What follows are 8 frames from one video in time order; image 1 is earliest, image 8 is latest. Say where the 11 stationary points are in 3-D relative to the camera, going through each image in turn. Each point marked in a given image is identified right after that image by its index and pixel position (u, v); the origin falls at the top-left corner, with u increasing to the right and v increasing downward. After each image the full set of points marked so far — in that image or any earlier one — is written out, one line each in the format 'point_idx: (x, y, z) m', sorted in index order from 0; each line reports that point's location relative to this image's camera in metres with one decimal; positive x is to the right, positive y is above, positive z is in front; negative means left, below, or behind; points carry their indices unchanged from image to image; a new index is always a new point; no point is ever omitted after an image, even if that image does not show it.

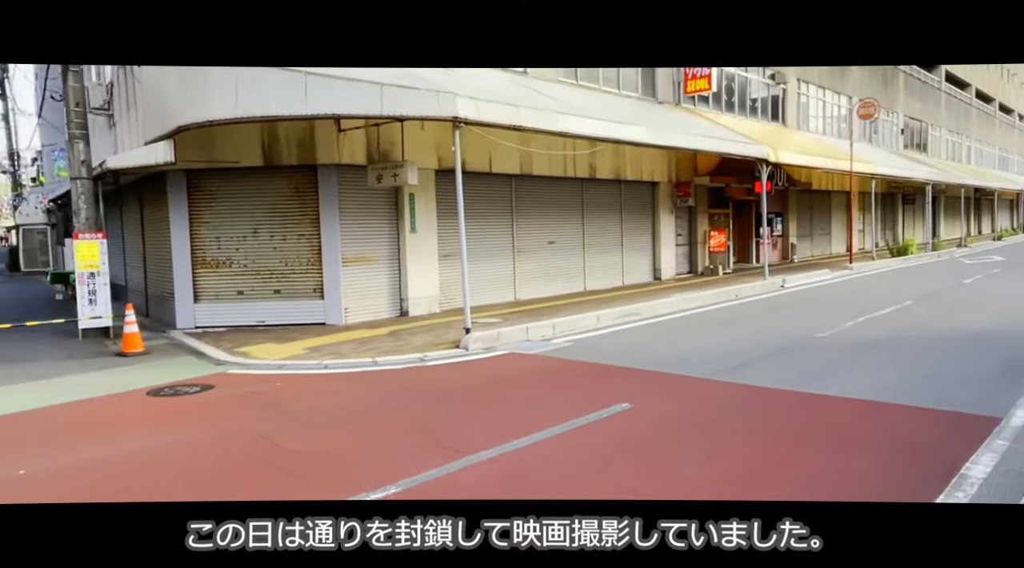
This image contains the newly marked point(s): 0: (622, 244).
0: (+2.6, +1.0, +17.1) m
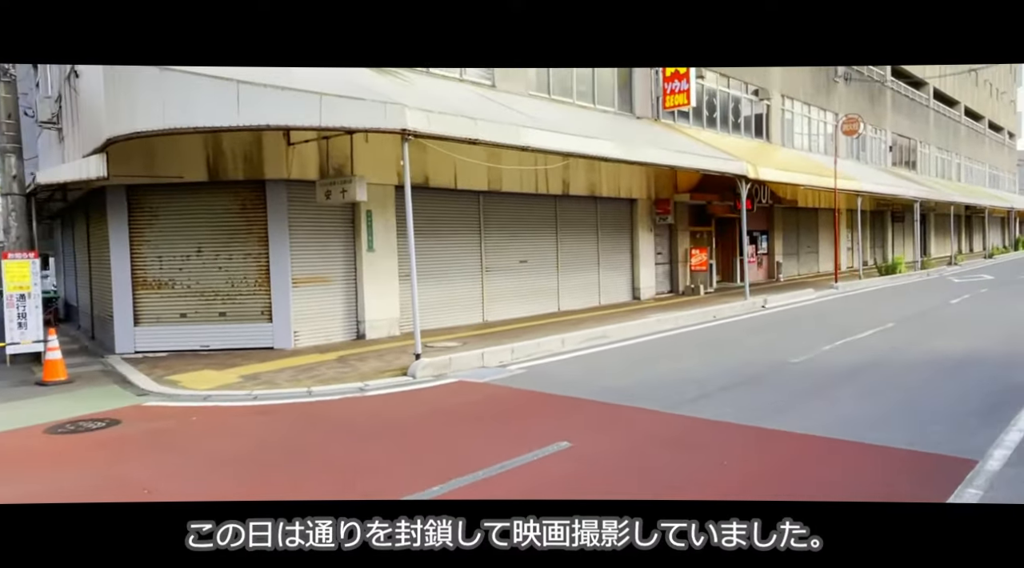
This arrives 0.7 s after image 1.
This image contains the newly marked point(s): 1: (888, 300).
0: (+2.0, +0.5, +16.5) m
1: (+8.6, -0.4, +16.6) m
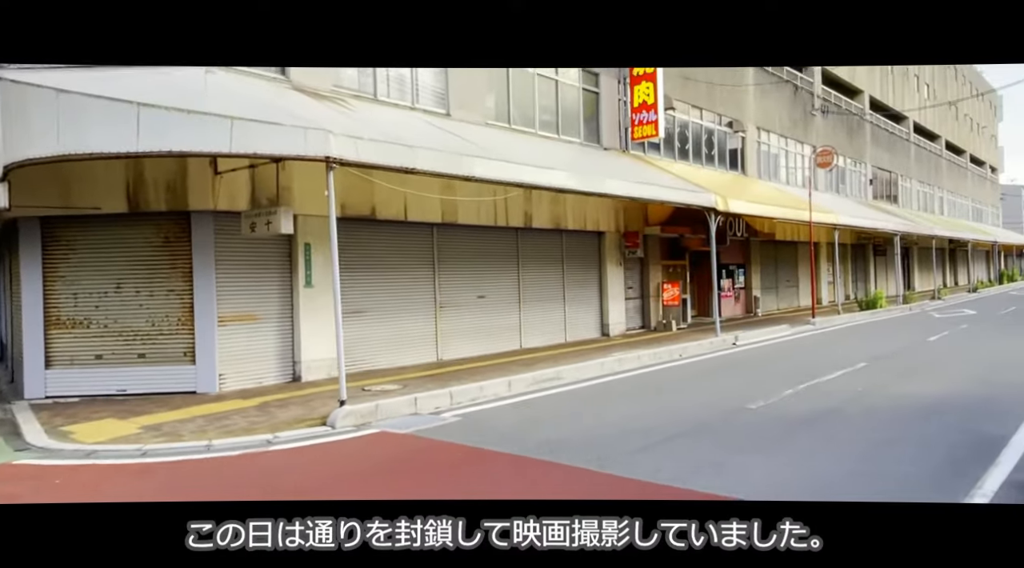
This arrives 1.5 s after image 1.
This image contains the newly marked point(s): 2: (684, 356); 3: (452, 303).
0: (+1.1, -0.3, +15.9) m
1: (+7.8, -1.2, +16.0) m
2: (+3.2, -1.4, +13.3) m
3: (-1.1, -0.3, +13.1) m
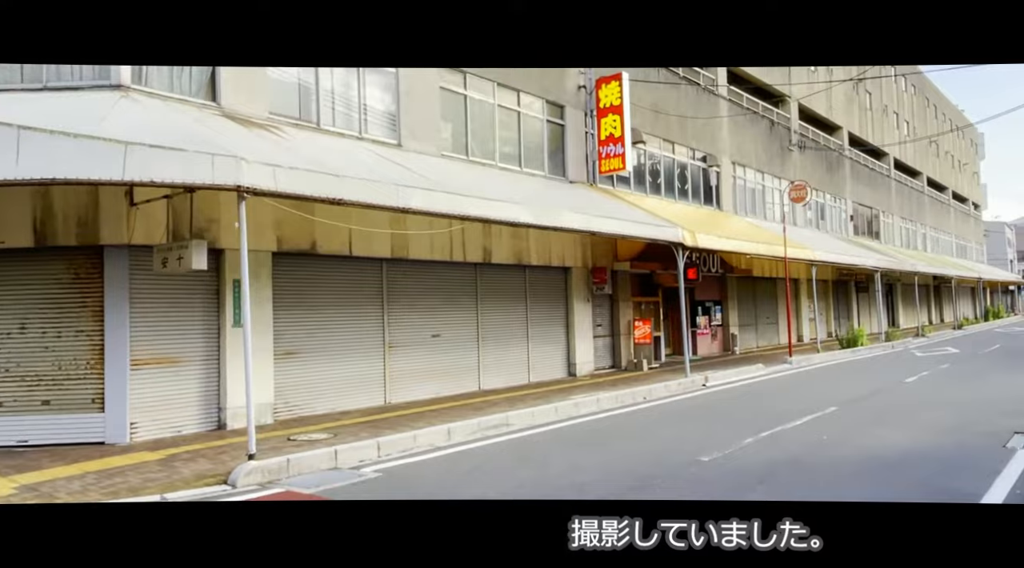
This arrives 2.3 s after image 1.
0: (+0.3, -1.1, +15.2) m
1: (+7.0, -2.0, +15.4) m
2: (+2.4, -2.0, +12.6) m
3: (-1.9, -1.0, +12.4) m
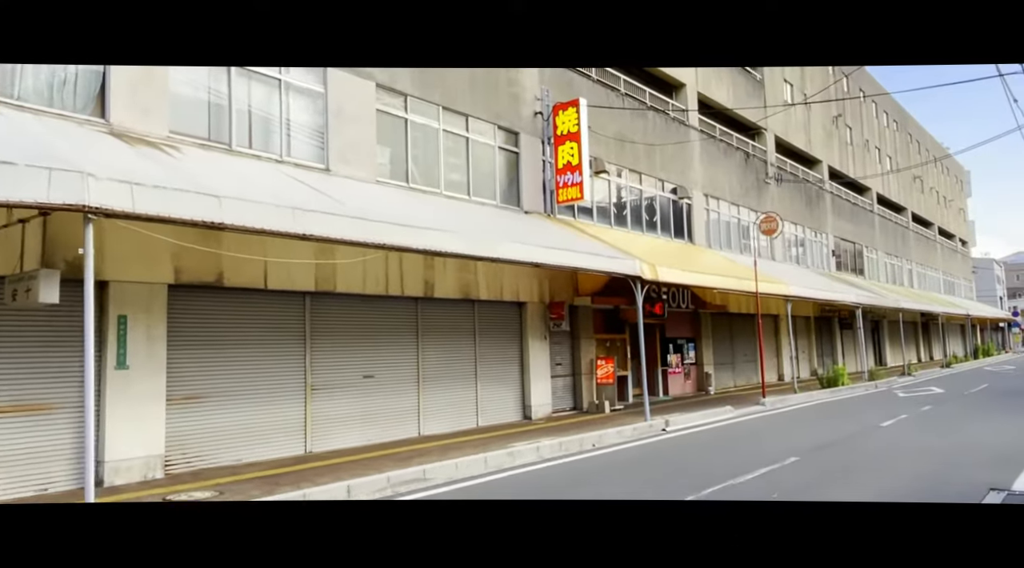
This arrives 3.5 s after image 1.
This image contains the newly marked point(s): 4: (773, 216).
0: (-0.7, -1.8, +14.1) m
1: (+5.9, -2.7, +14.3) m
2: (+1.4, -2.6, +11.5) m
3: (-2.9, -1.6, +11.3) m
4: (+6.7, +1.8, +18.4) m
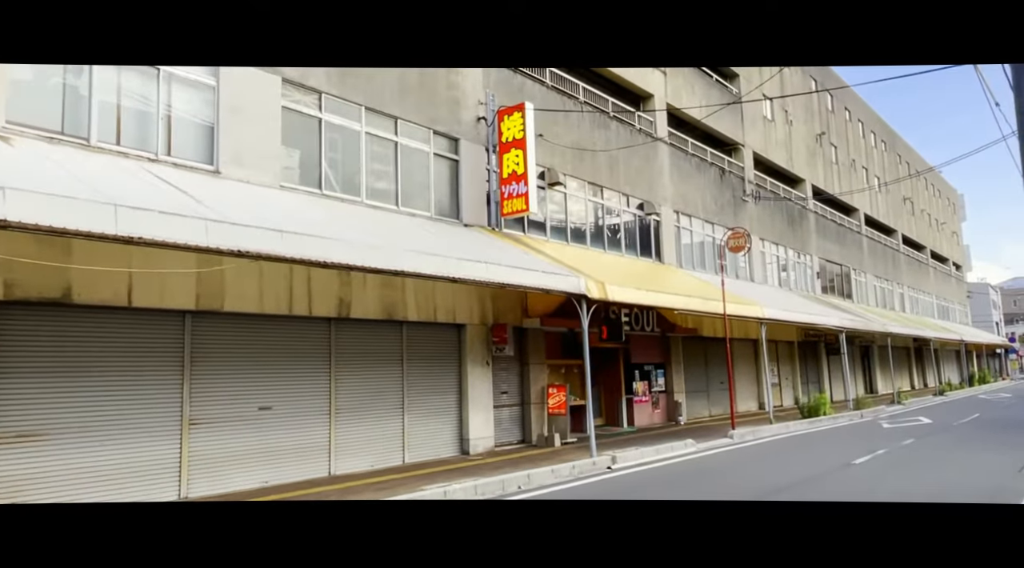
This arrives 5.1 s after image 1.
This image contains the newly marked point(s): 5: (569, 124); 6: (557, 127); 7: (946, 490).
0: (-1.9, -2.2, +12.6) m
1: (+4.7, -3.1, +12.8) m
2: (+0.2, -2.9, +10.0) m
3: (-4.1, -1.8, +9.8) m
4: (+5.5, +1.3, +17.1) m
5: (+1.4, +3.8, +17.2) m
6: (+1.1, +3.7, +16.8) m
7: (+6.1, -2.8, +10.1) m
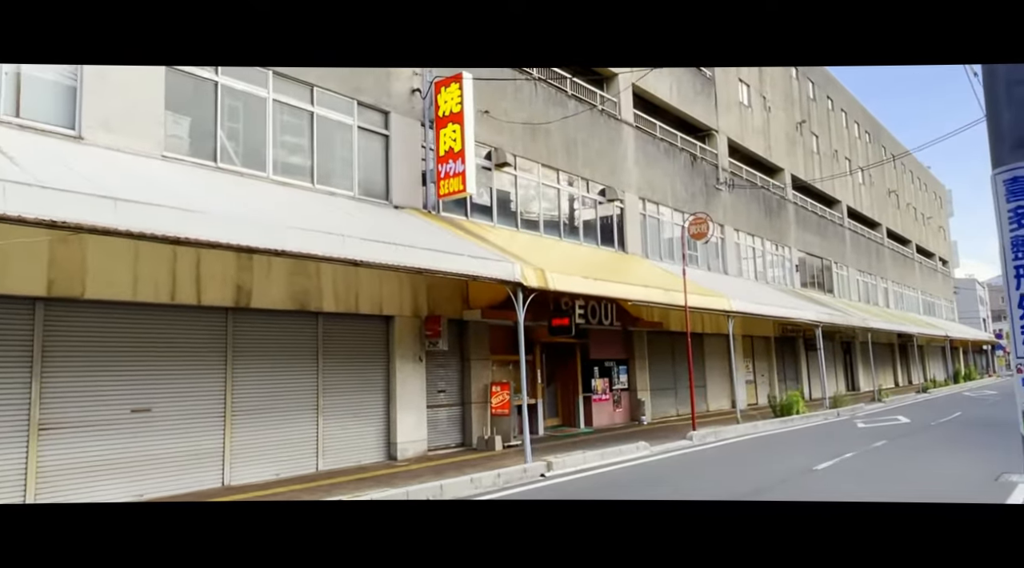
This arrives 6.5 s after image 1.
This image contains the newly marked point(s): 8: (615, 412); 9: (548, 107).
0: (-3.0, -1.9, +11.3) m
1: (+3.6, -2.9, +11.6) m
2: (-0.9, -2.7, +8.7) m
3: (-5.2, -1.6, +8.5) m
4: (+4.3, +1.5, +15.9) m
5: (+0.2, +4.1, +15.9) m
6: (-0.1, +3.9, +15.5) m
7: (+5.0, -2.6, +8.9) m
8: (+2.6, -3.2, +18.1) m
9: (+0.8, +4.1, +16.7) m
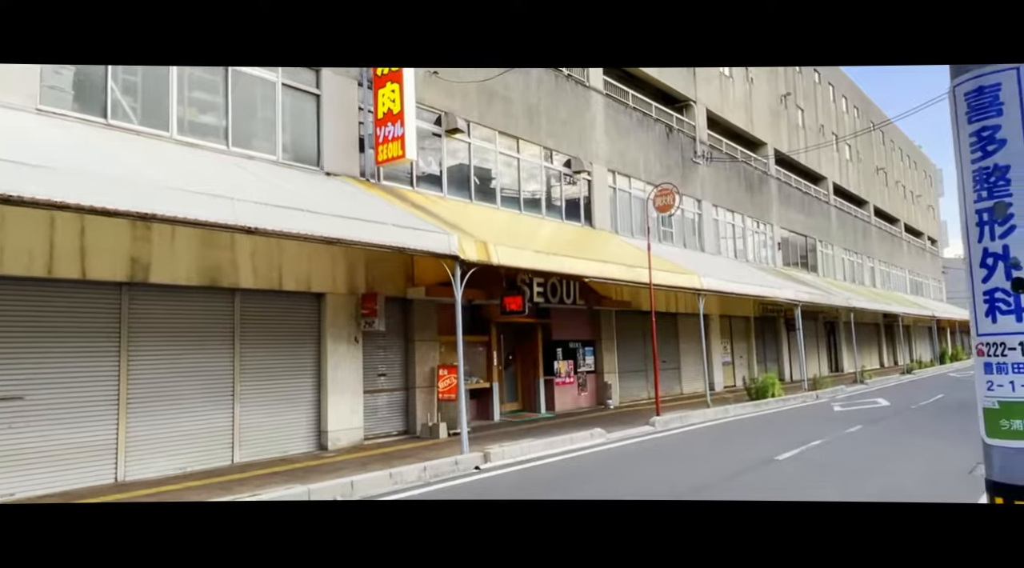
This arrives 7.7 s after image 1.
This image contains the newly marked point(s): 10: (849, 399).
0: (-4.0, -1.6, +10.3) m
1: (+2.7, -2.5, +10.6) m
2: (-1.8, -2.3, +7.7) m
3: (-6.1, -1.3, +7.4) m
4: (+3.3, +2.0, +14.8) m
5: (-0.8, +4.6, +14.7) m
6: (-1.1, +4.4, +14.4) m
7: (+4.1, -2.3, +7.9) m
8: (+1.6, -2.7, +17.1) m
9: (-0.1, +4.6, +15.6) m
10: (+9.1, -3.1, +19.3) m
